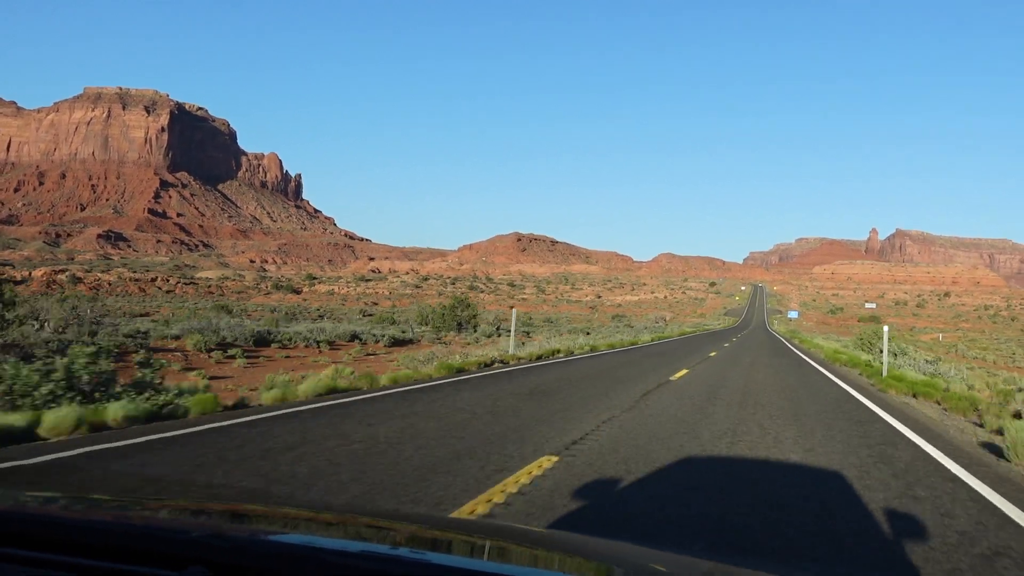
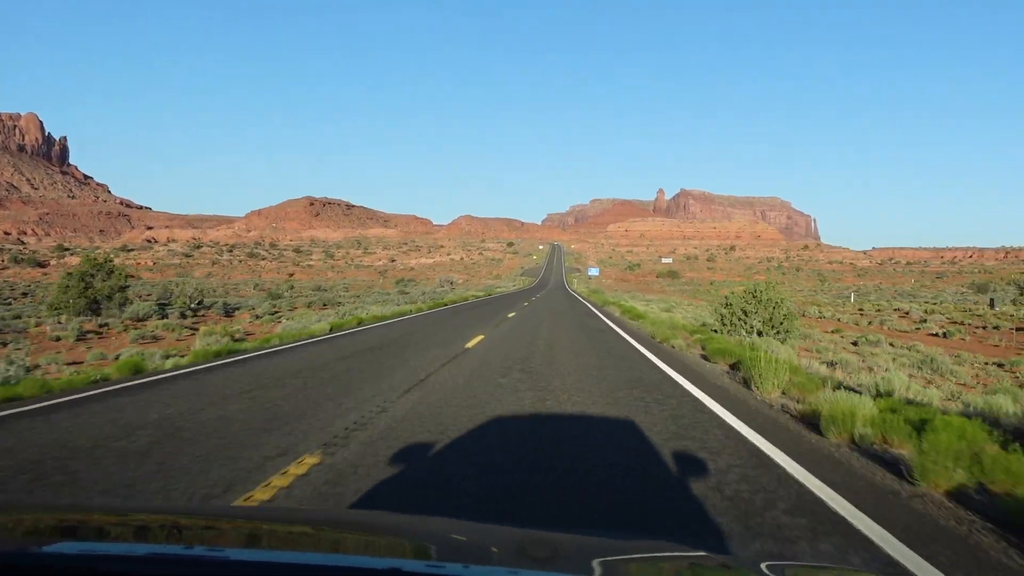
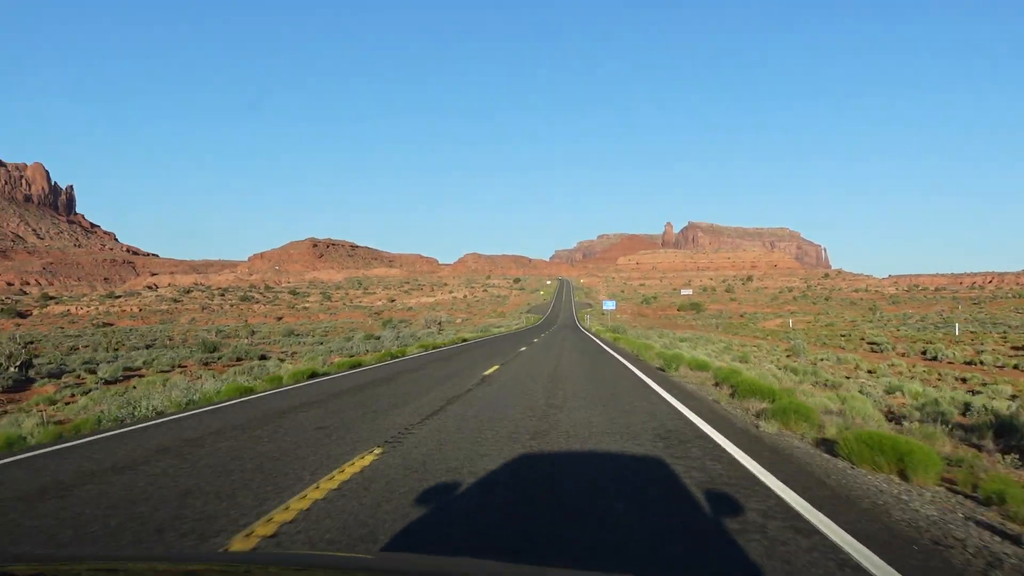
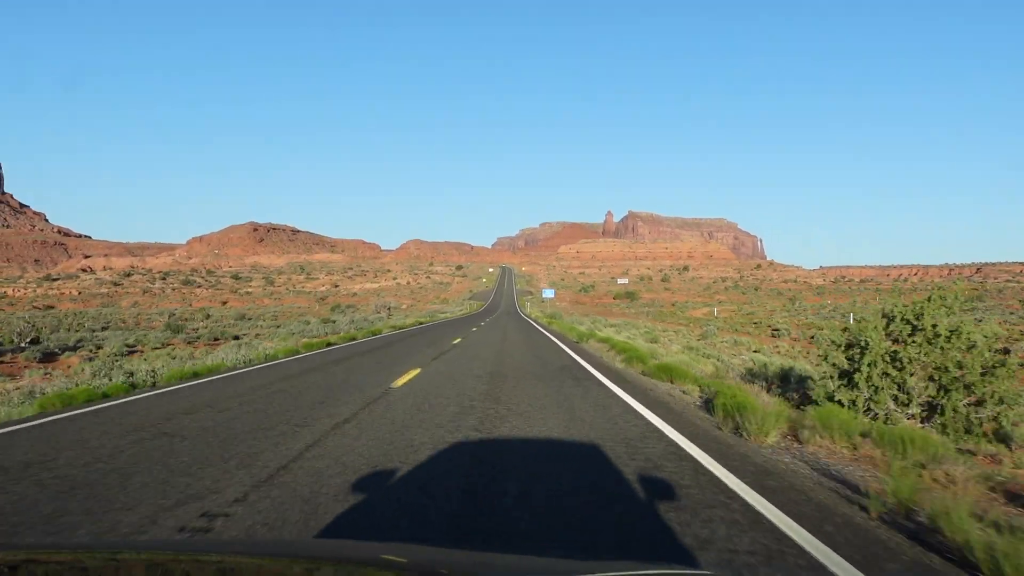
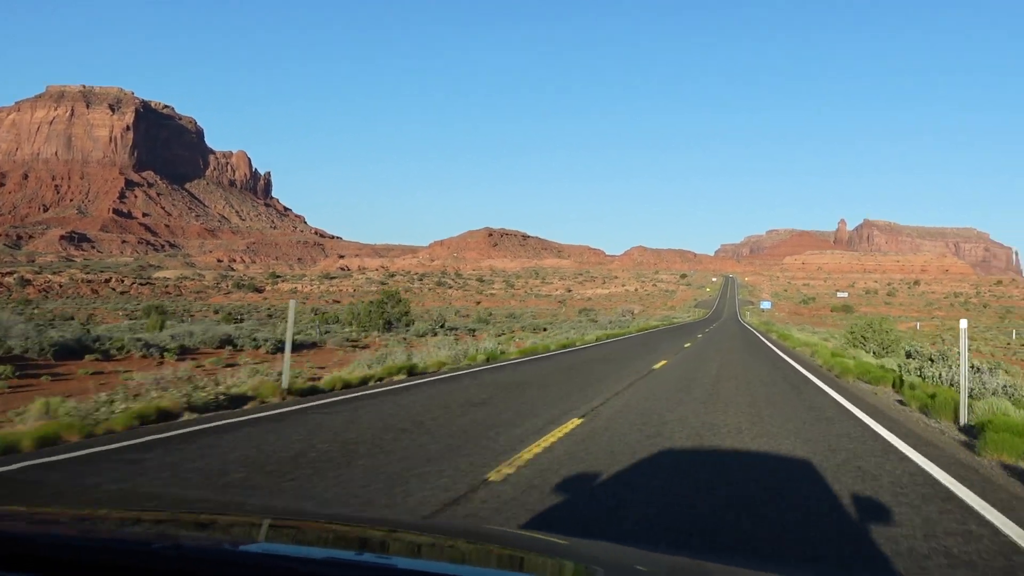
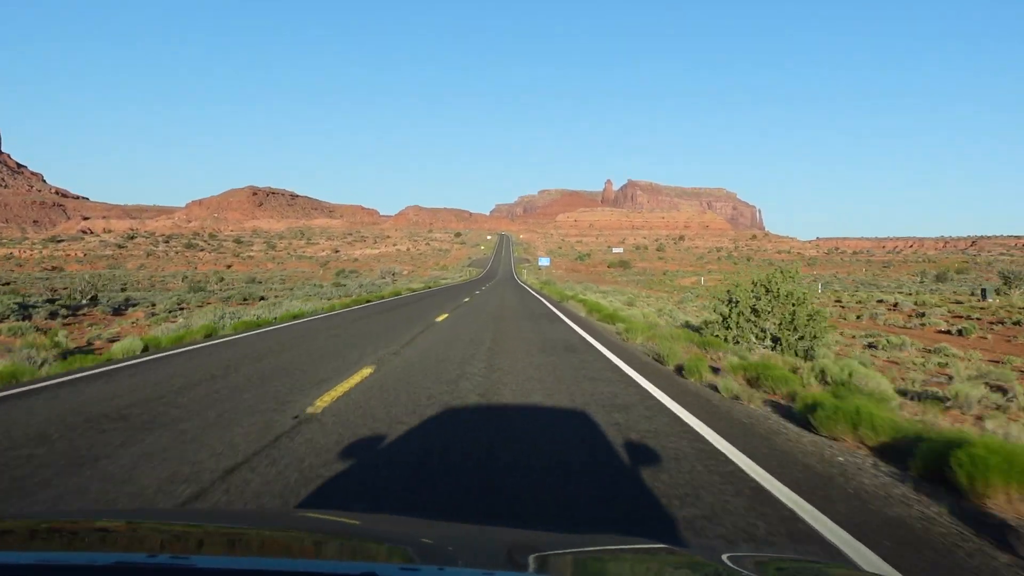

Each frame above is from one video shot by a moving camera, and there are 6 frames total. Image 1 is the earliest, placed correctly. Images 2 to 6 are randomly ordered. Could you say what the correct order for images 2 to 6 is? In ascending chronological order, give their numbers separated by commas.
5, 2, 6, 4, 3
